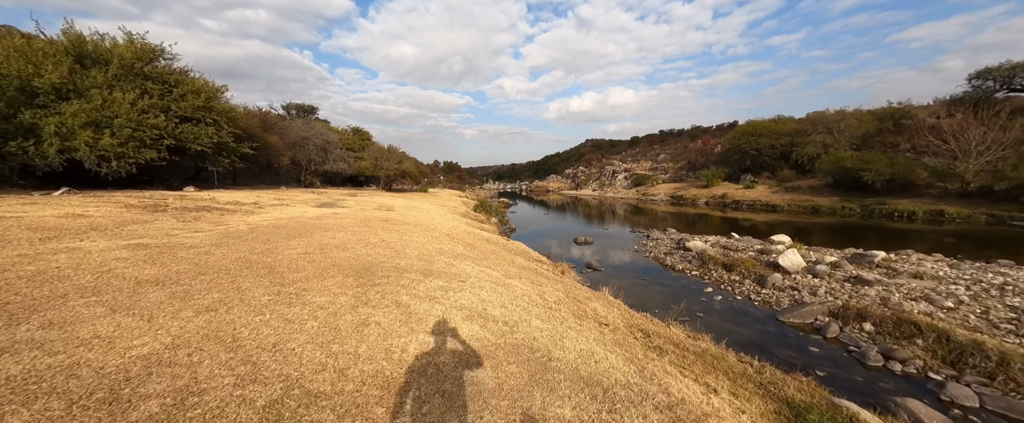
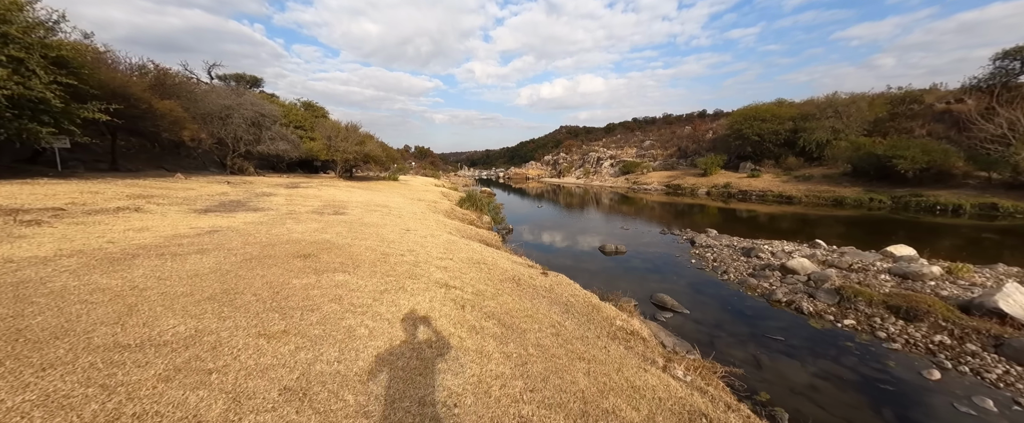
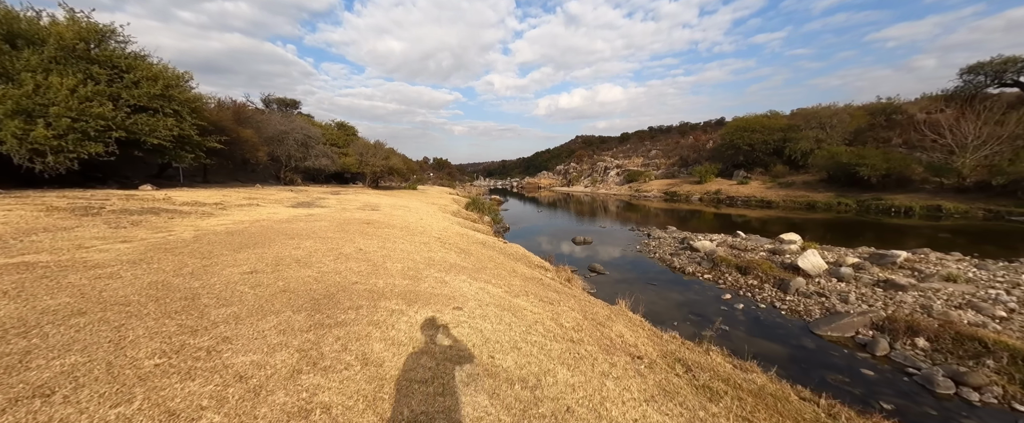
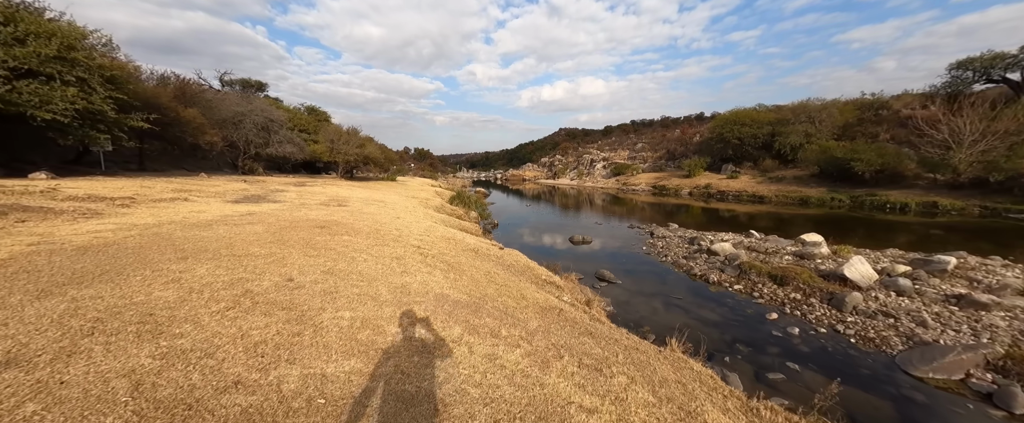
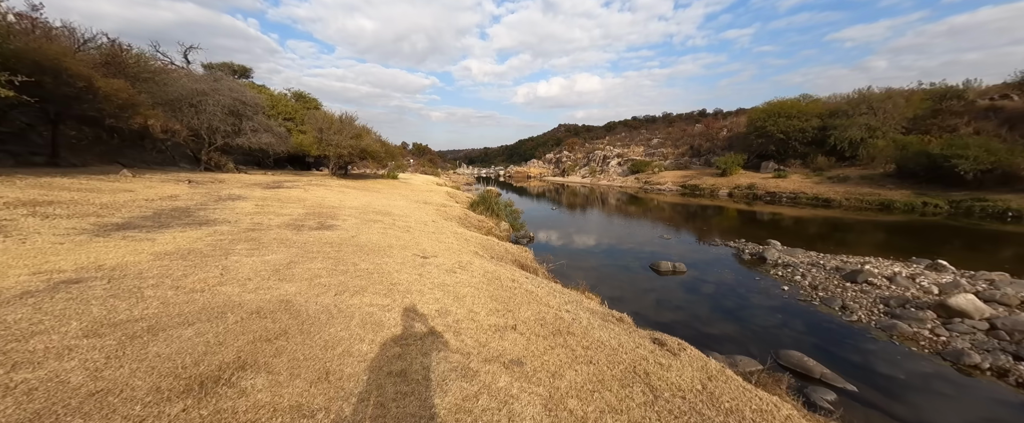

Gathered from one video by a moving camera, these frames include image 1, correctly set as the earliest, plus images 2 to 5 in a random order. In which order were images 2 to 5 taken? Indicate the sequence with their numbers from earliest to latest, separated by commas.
3, 4, 2, 5
